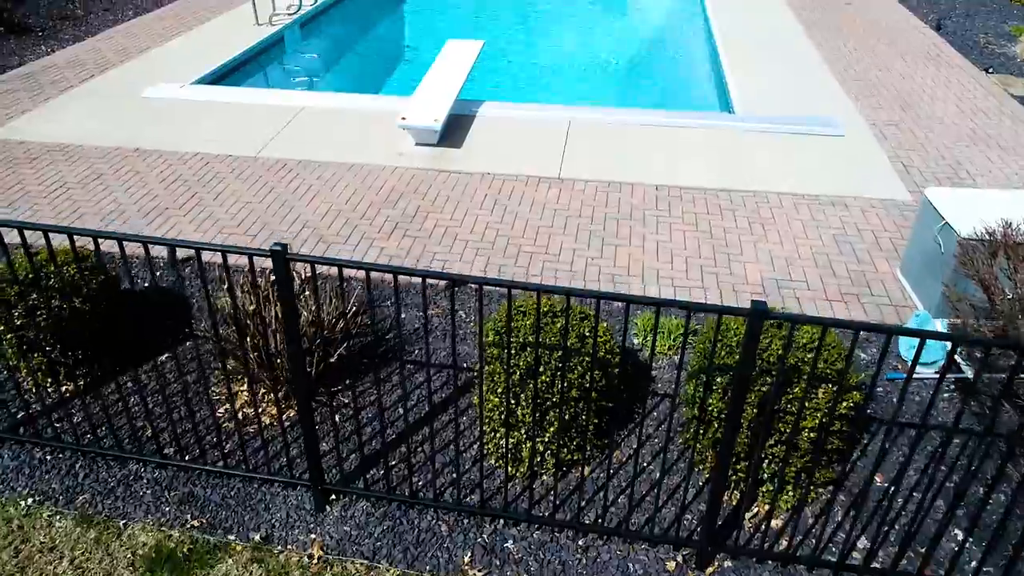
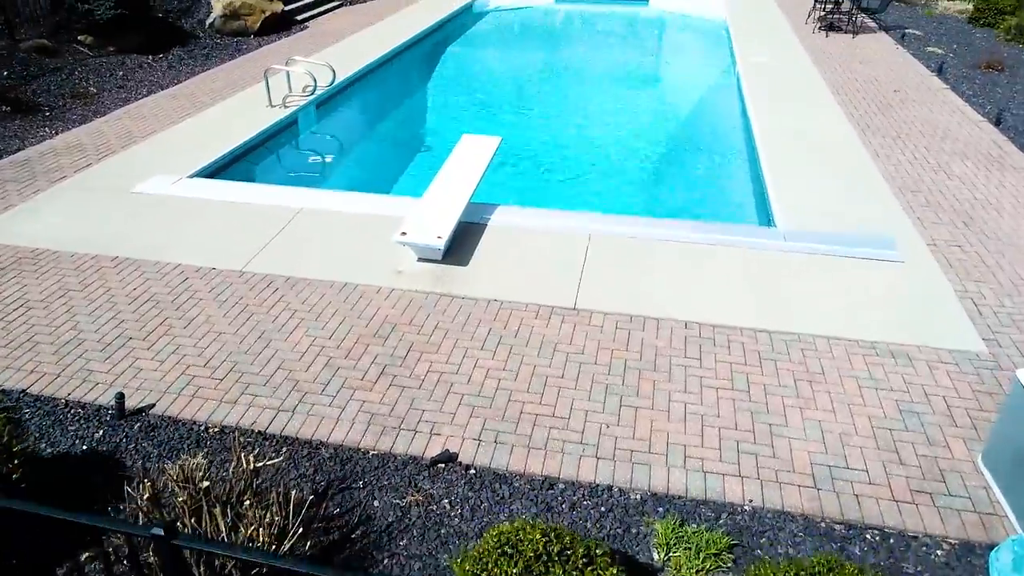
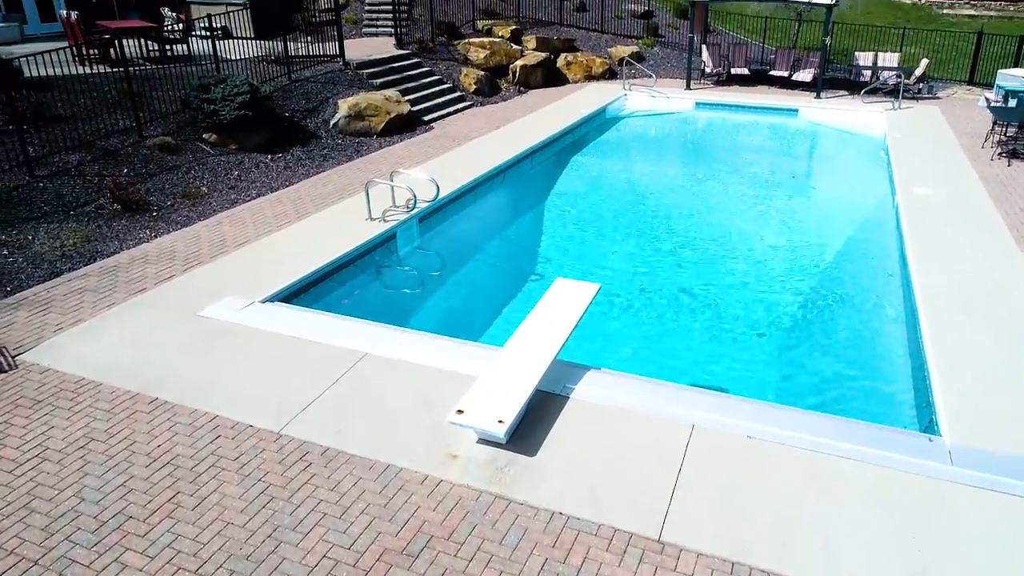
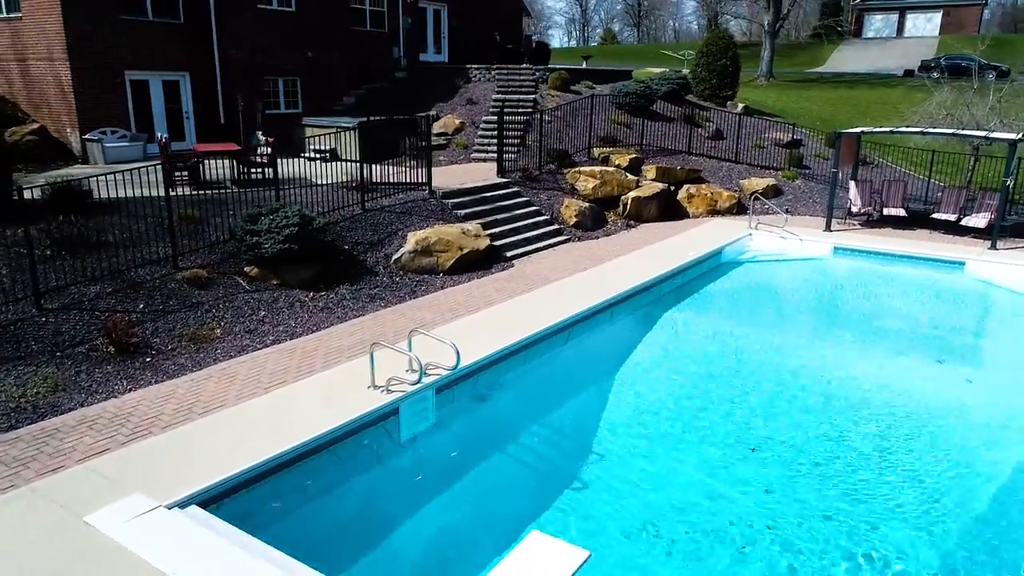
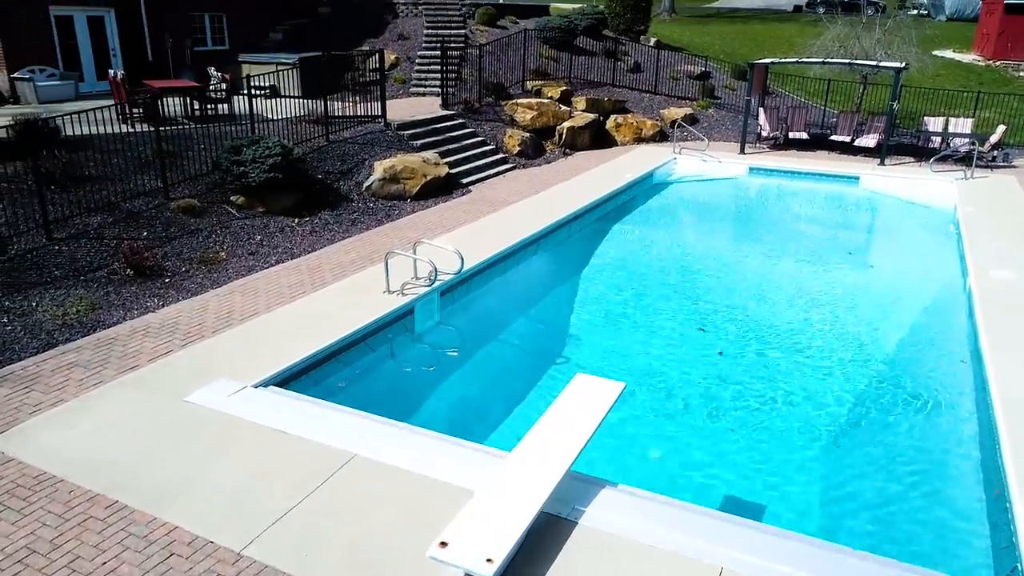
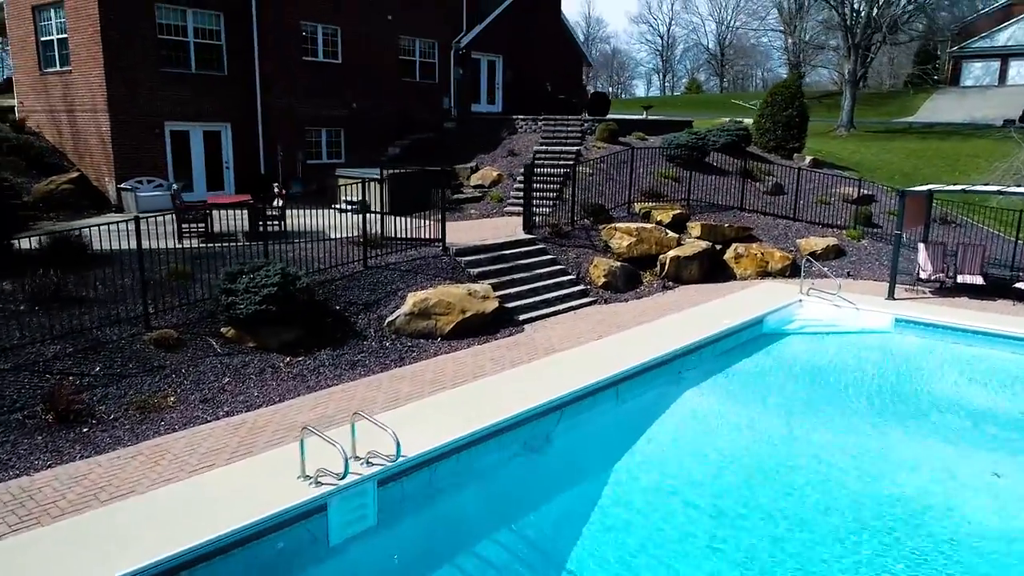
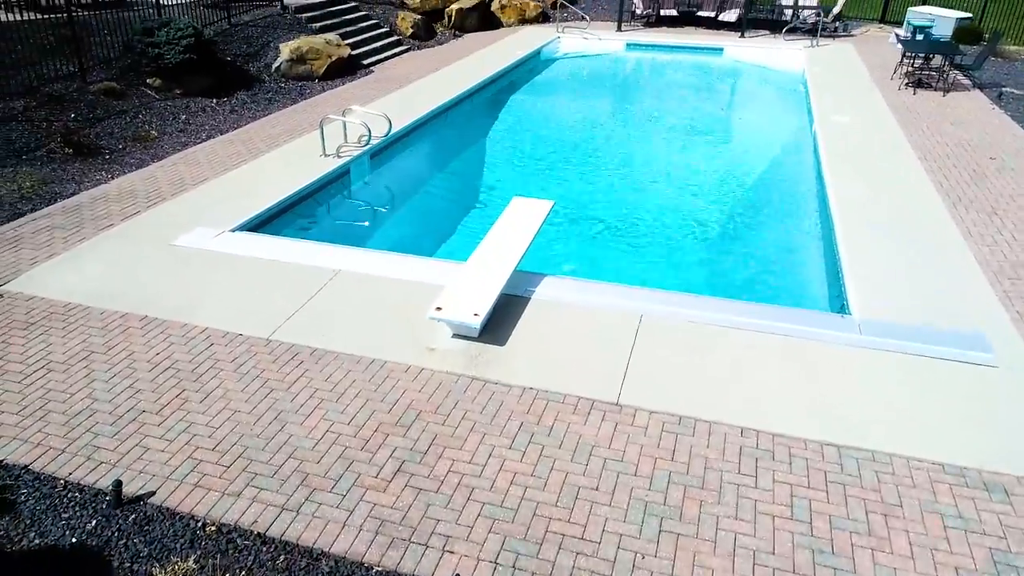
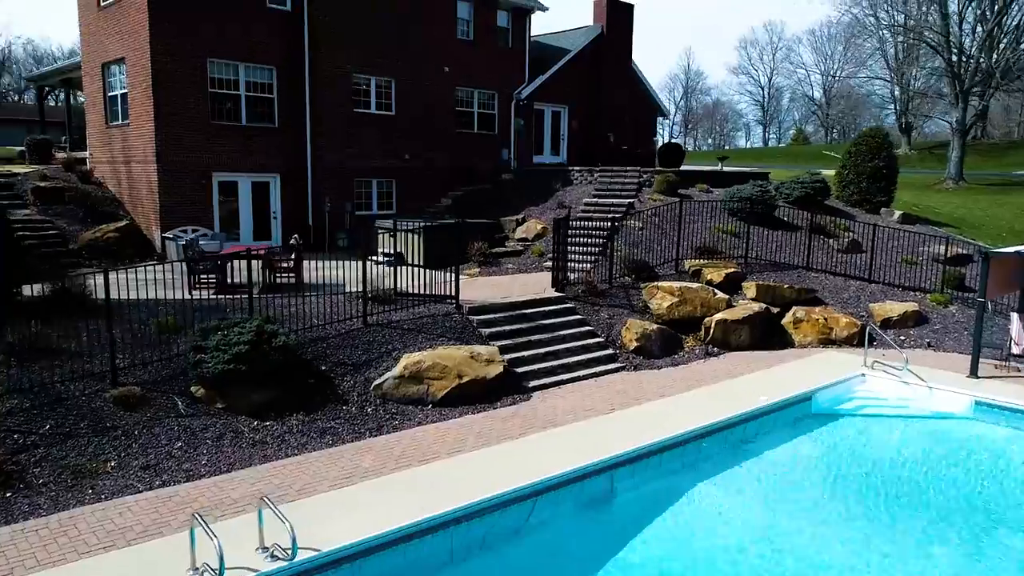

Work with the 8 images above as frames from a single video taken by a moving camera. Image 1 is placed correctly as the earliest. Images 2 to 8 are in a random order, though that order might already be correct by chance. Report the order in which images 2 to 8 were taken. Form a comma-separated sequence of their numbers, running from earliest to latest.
2, 7, 3, 5, 4, 6, 8
